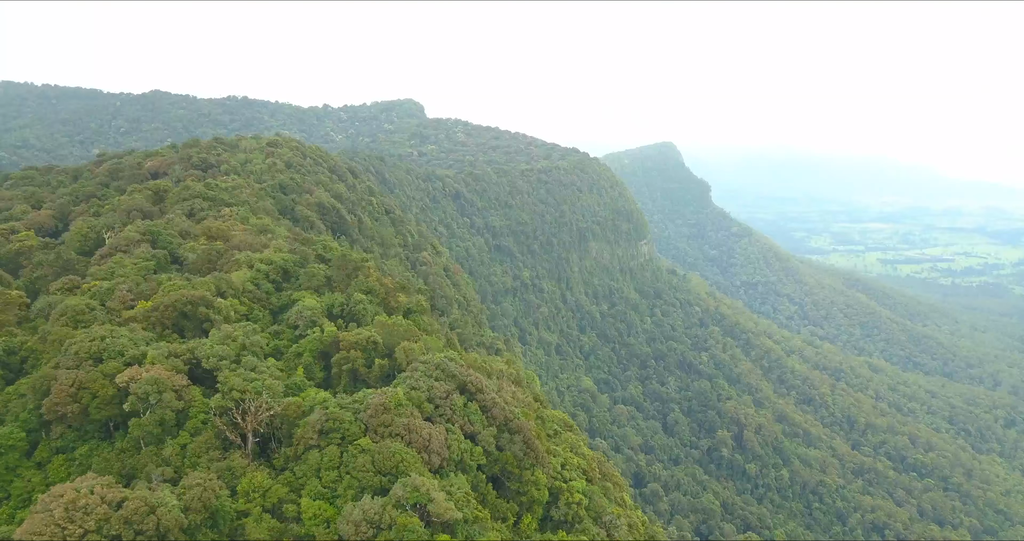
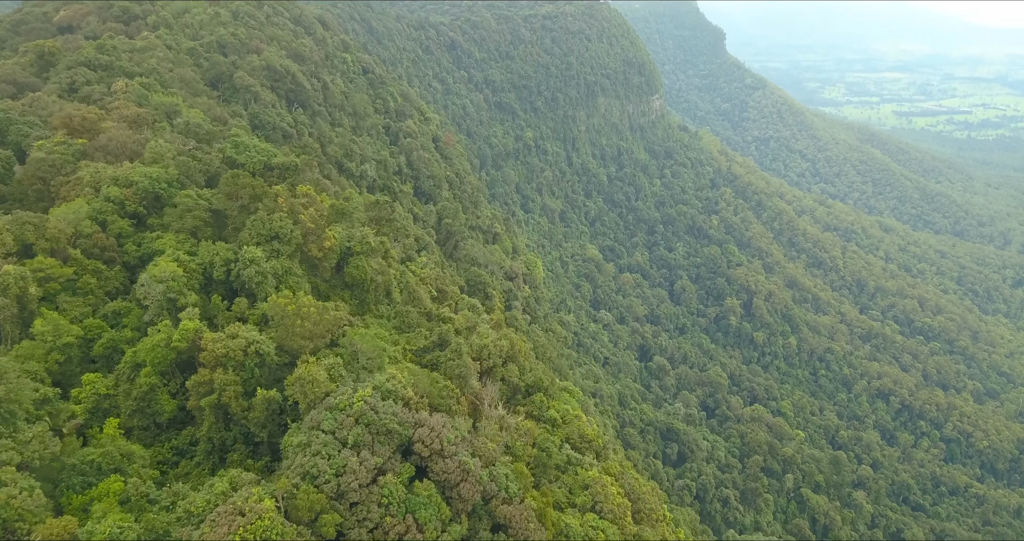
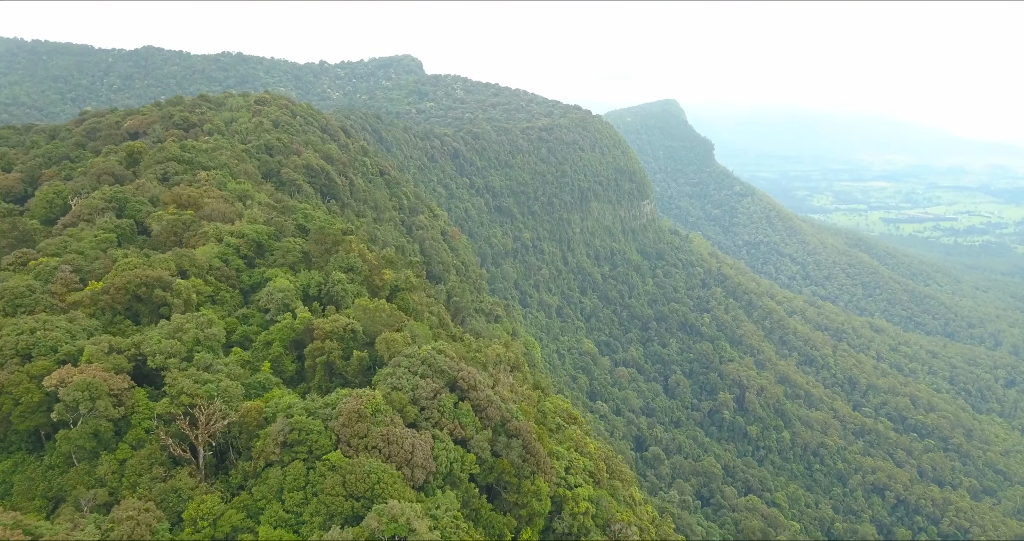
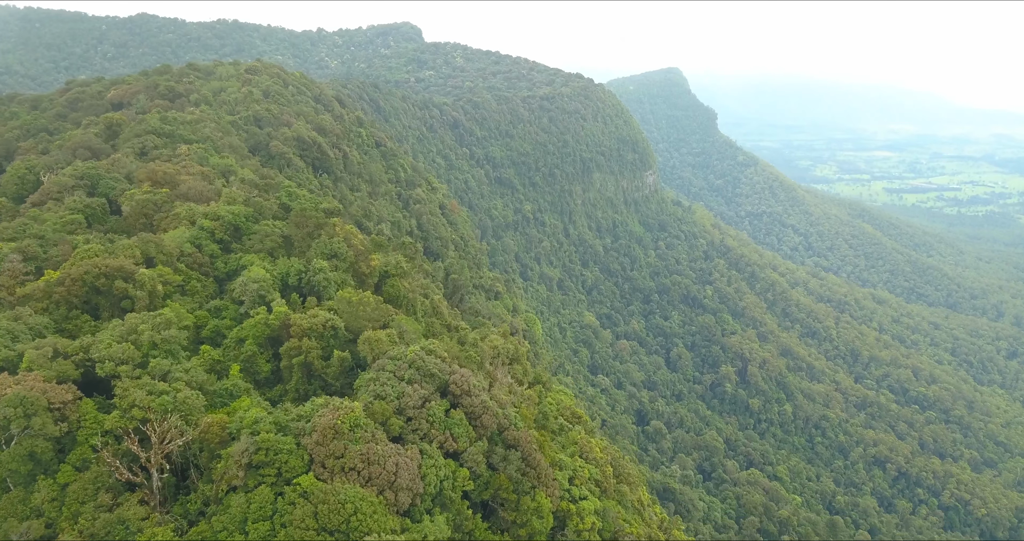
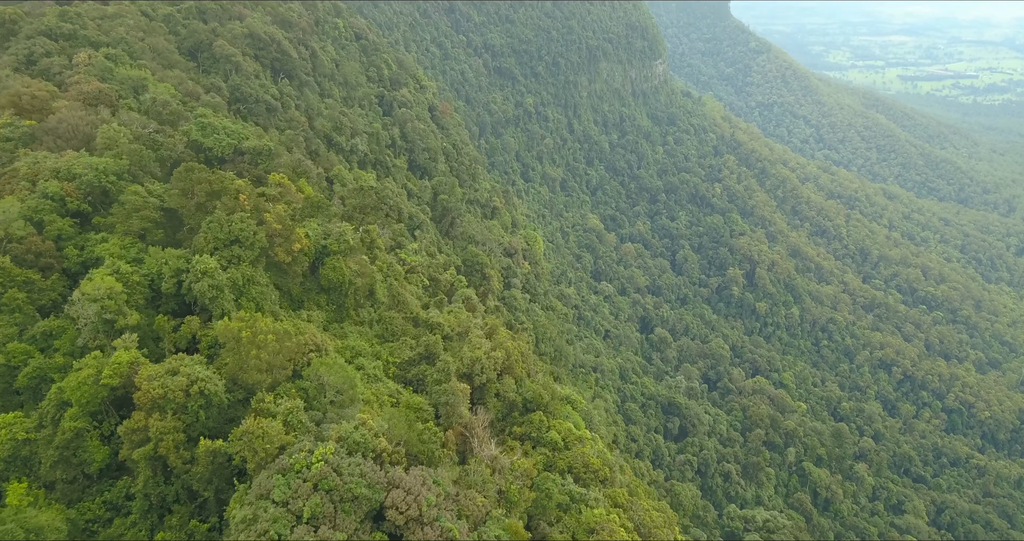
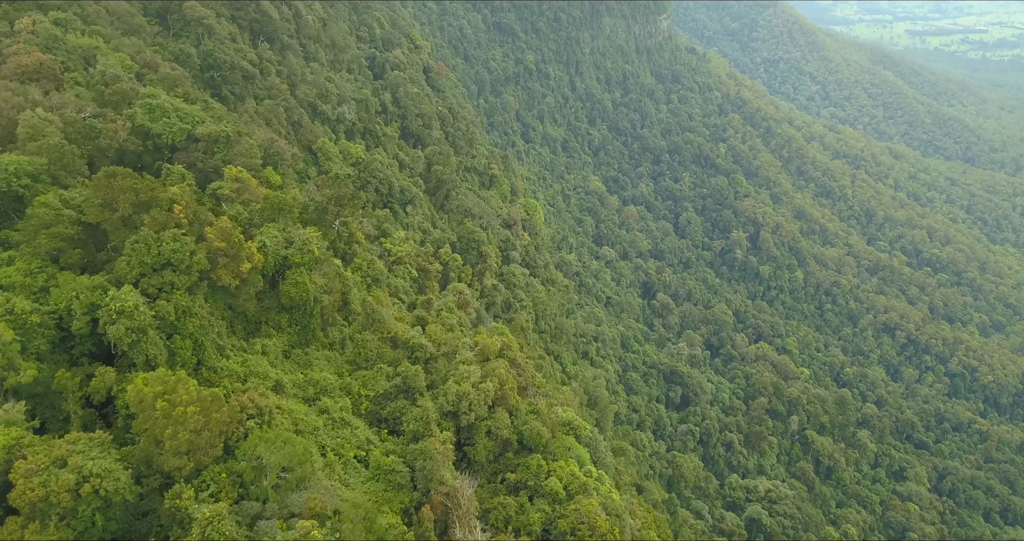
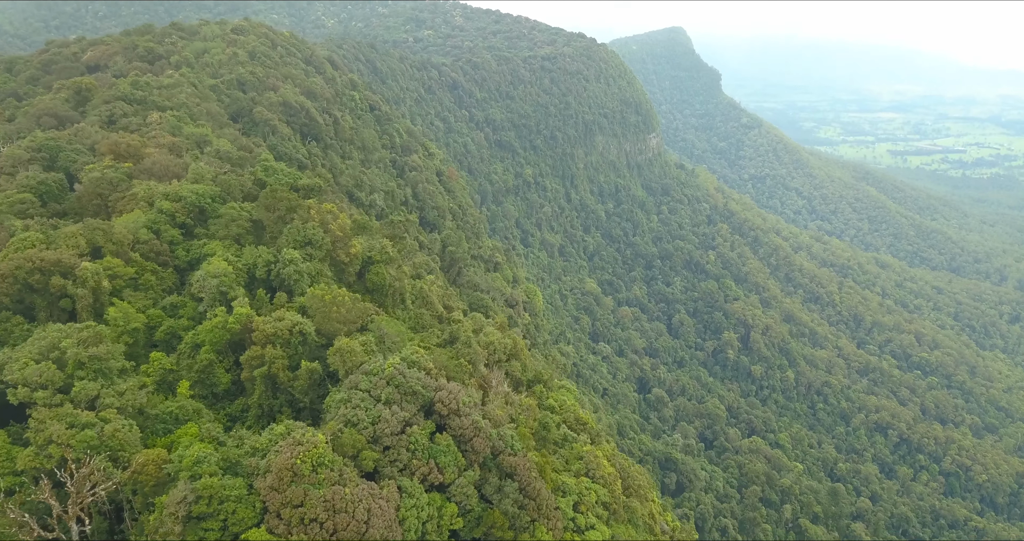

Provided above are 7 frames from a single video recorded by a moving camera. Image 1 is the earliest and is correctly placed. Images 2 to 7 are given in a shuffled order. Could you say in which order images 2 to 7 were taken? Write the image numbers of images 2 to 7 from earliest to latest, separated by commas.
3, 4, 7, 2, 5, 6
